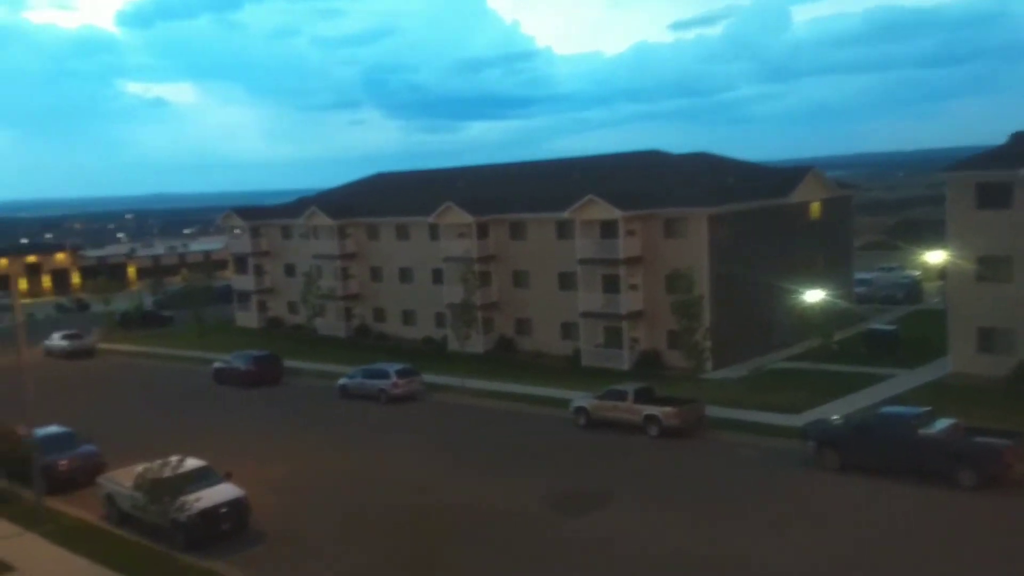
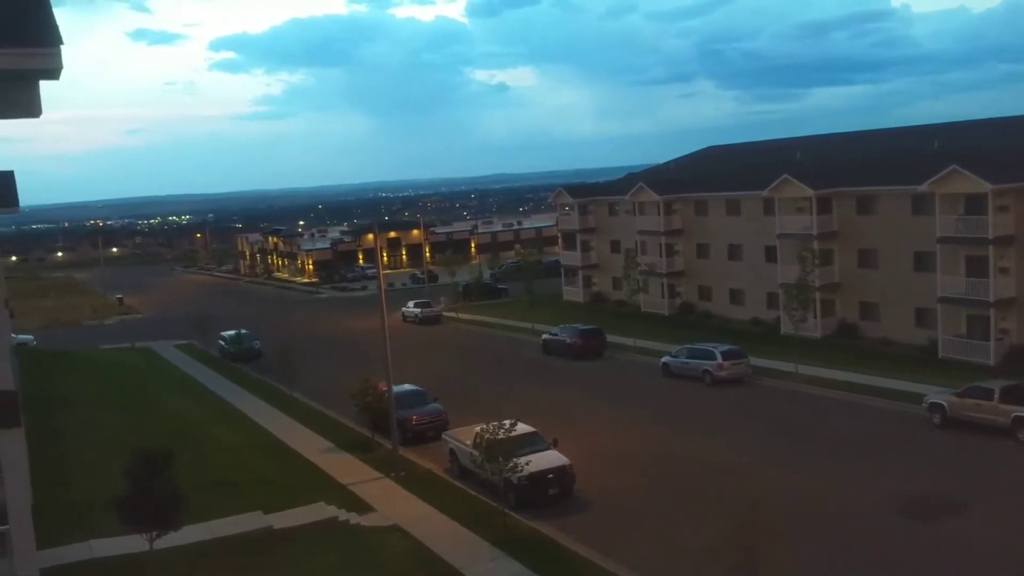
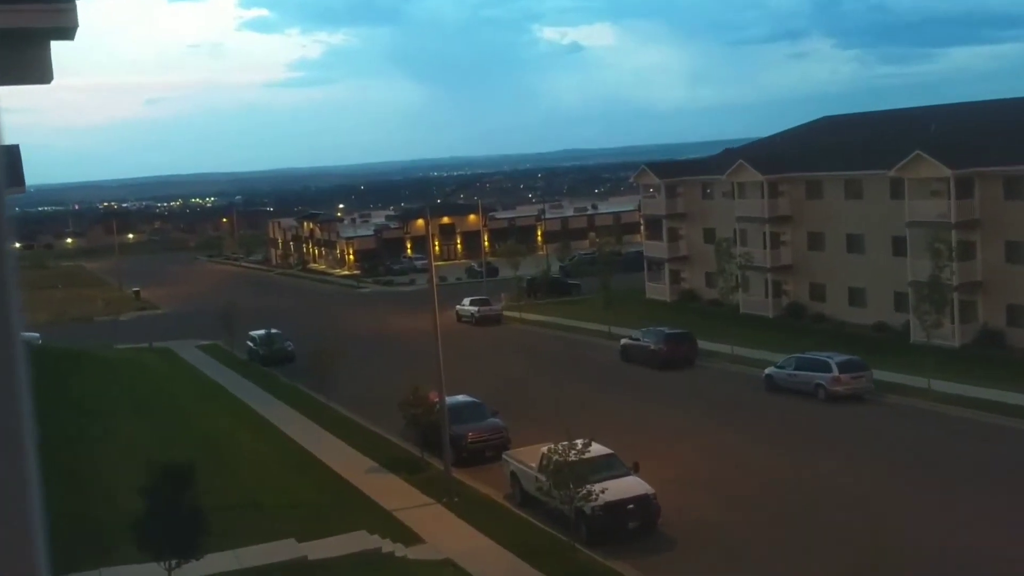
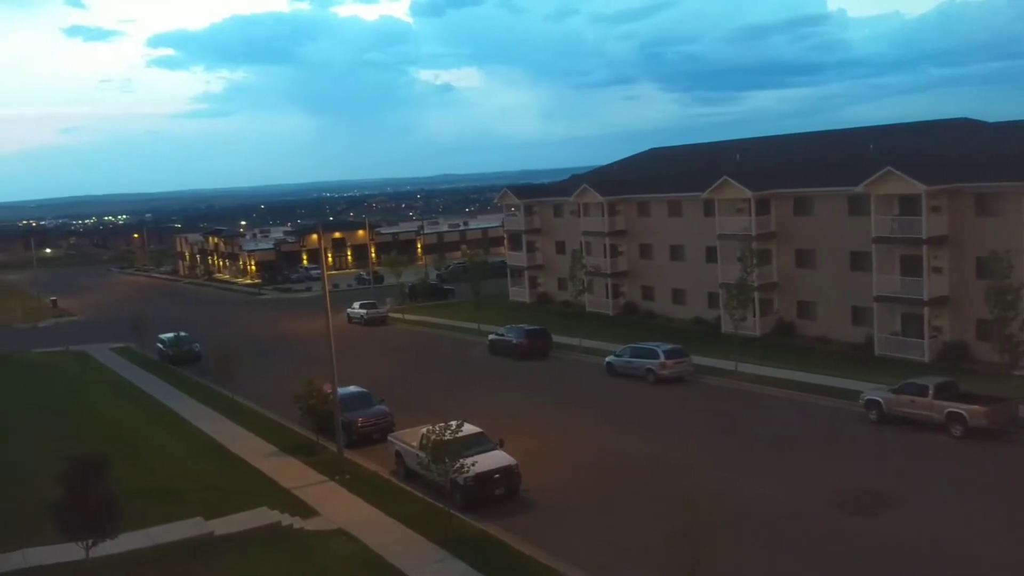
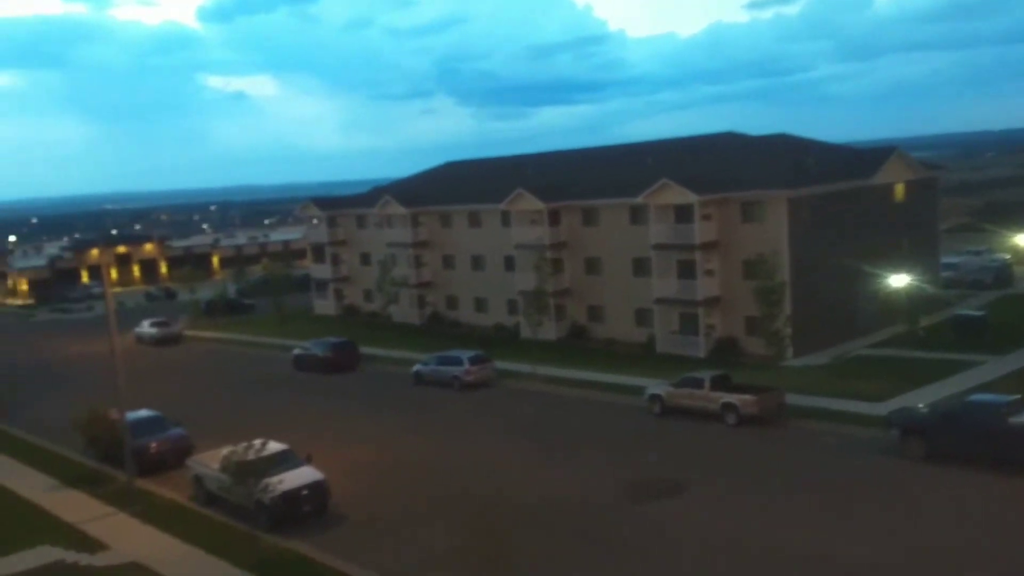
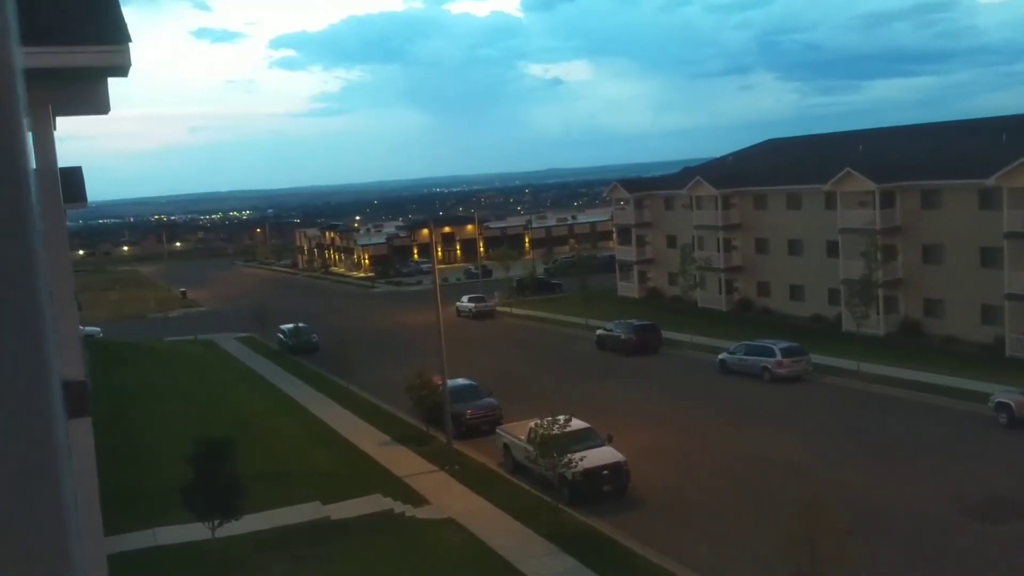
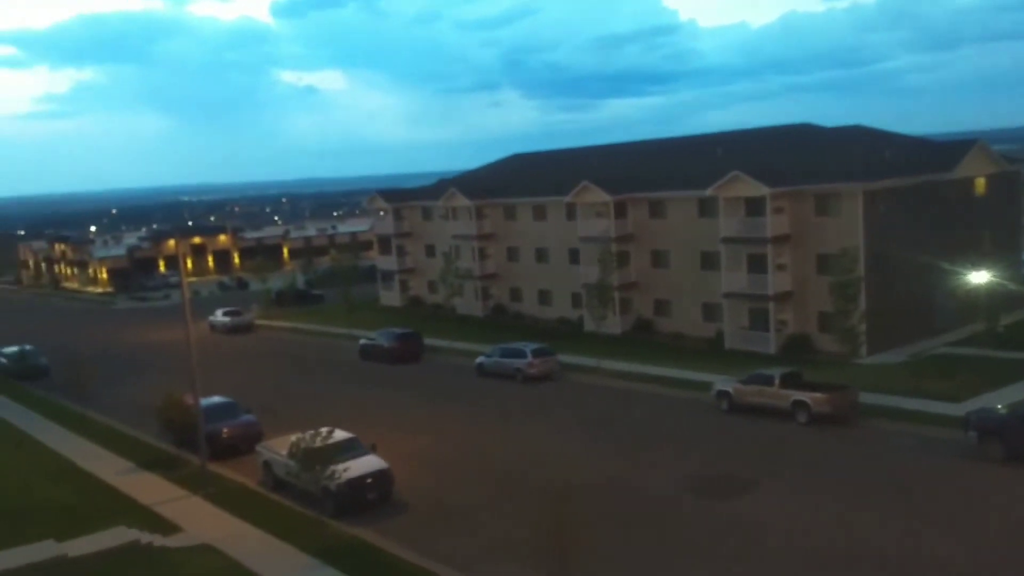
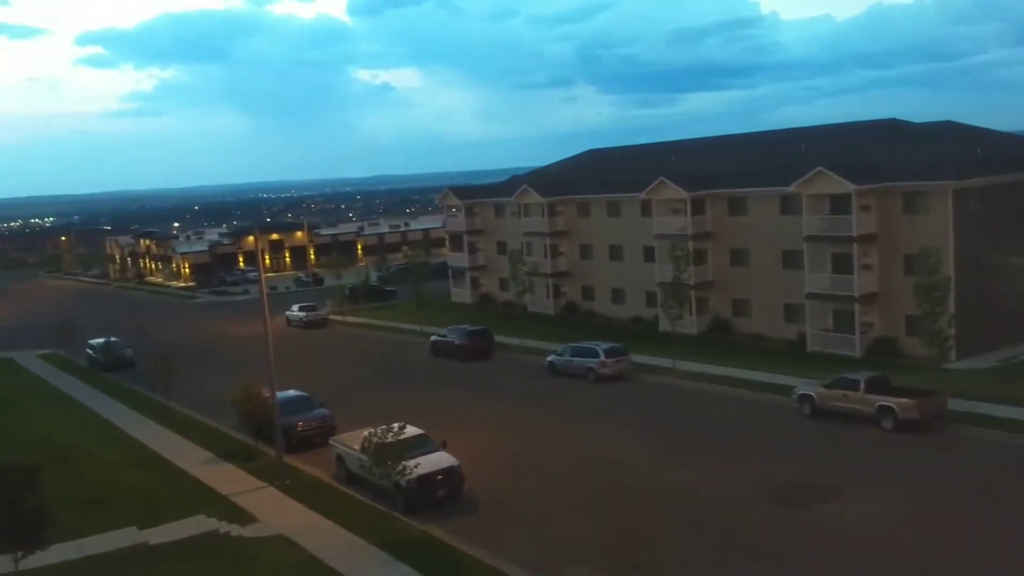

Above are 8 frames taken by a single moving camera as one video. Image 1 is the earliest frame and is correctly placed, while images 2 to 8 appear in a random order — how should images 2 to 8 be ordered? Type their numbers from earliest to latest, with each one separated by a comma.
5, 7, 8, 4, 2, 6, 3
